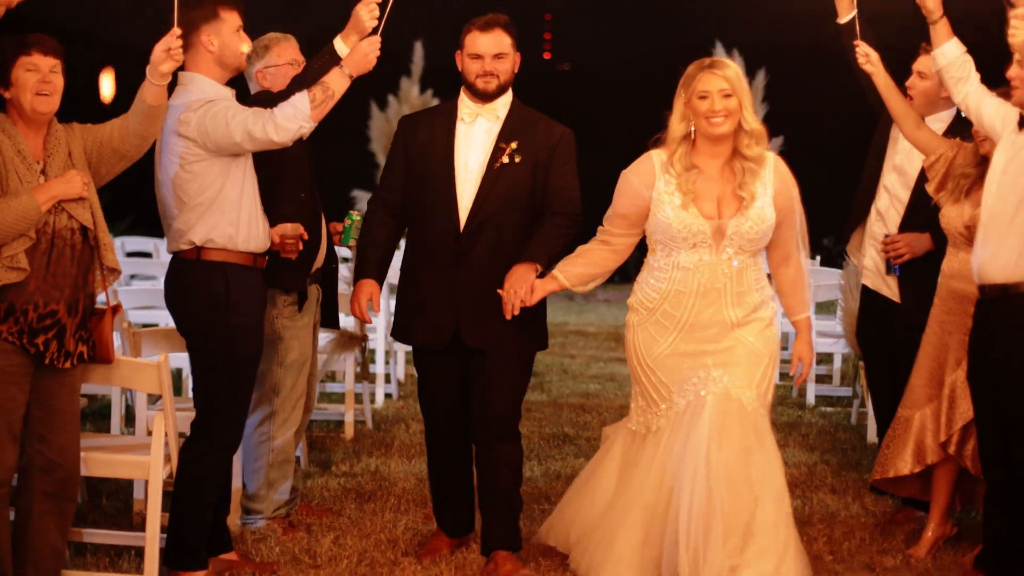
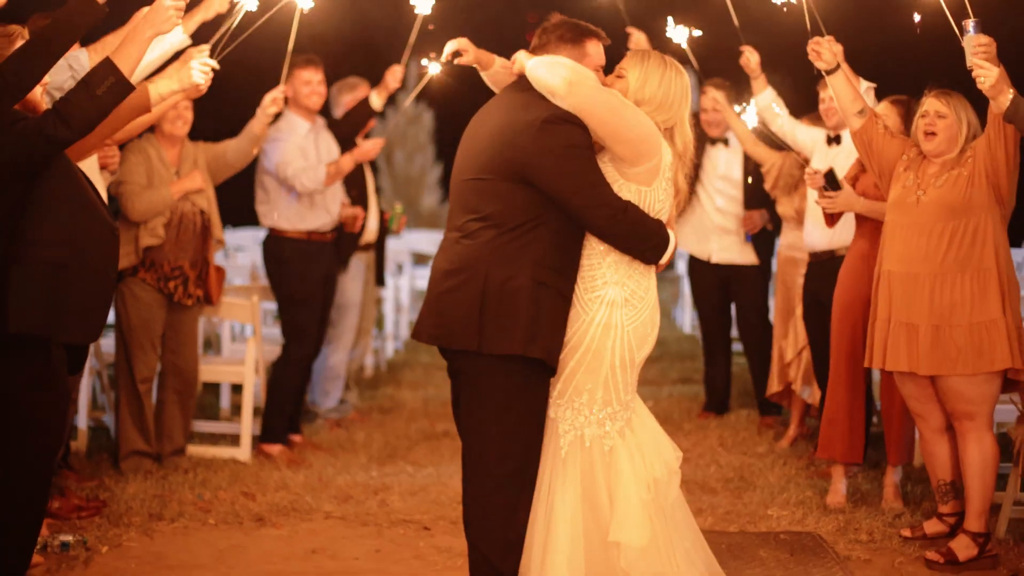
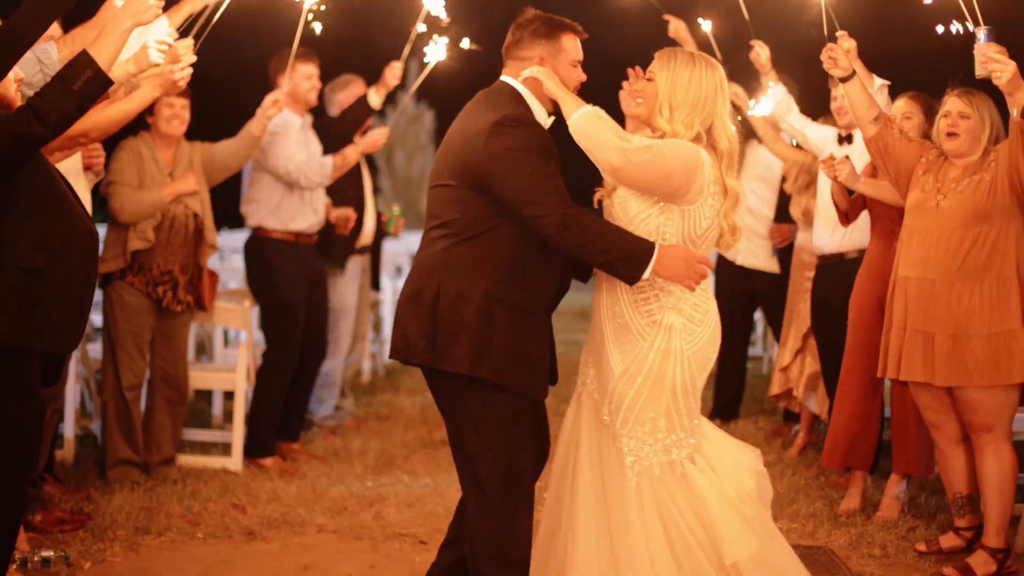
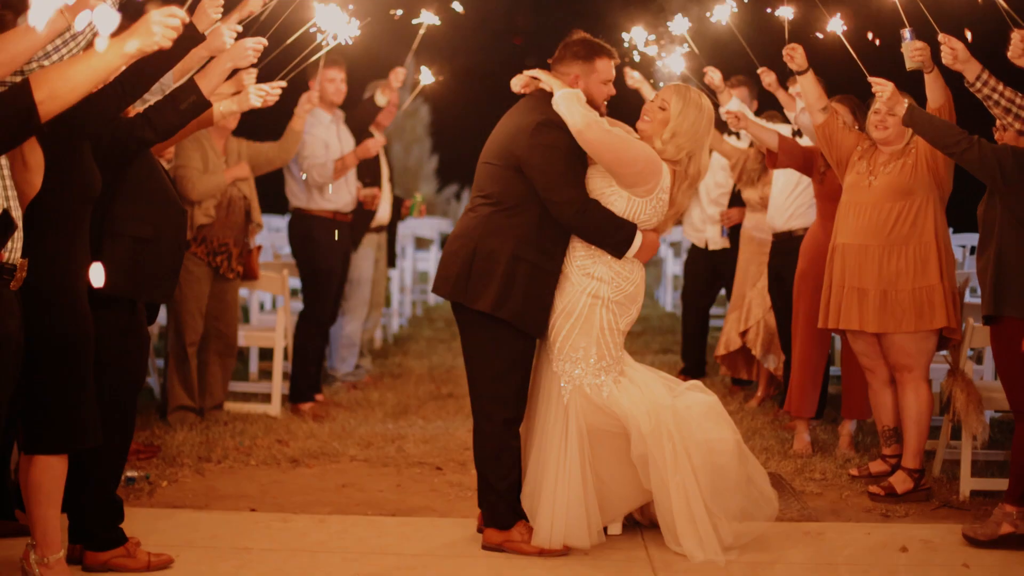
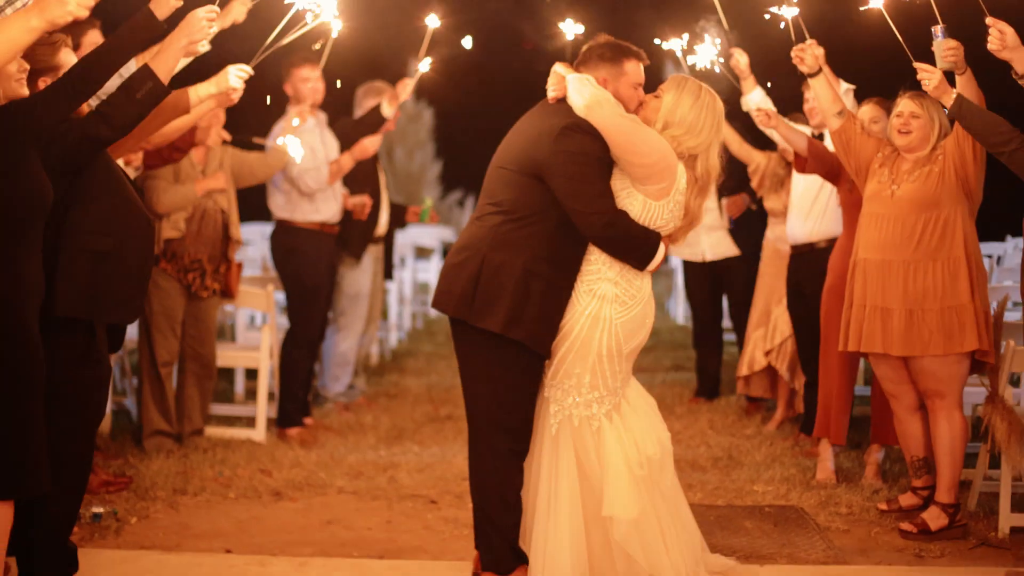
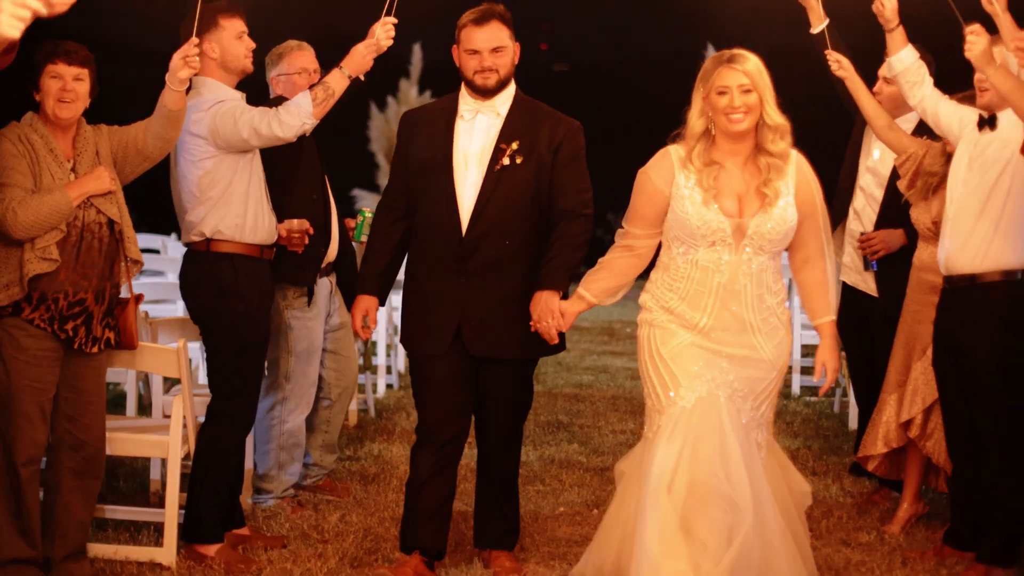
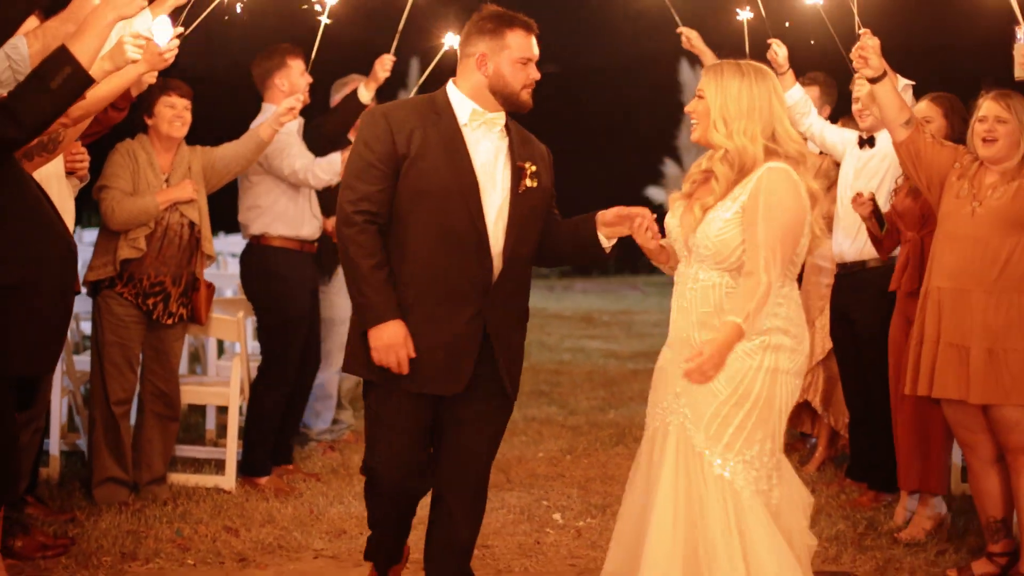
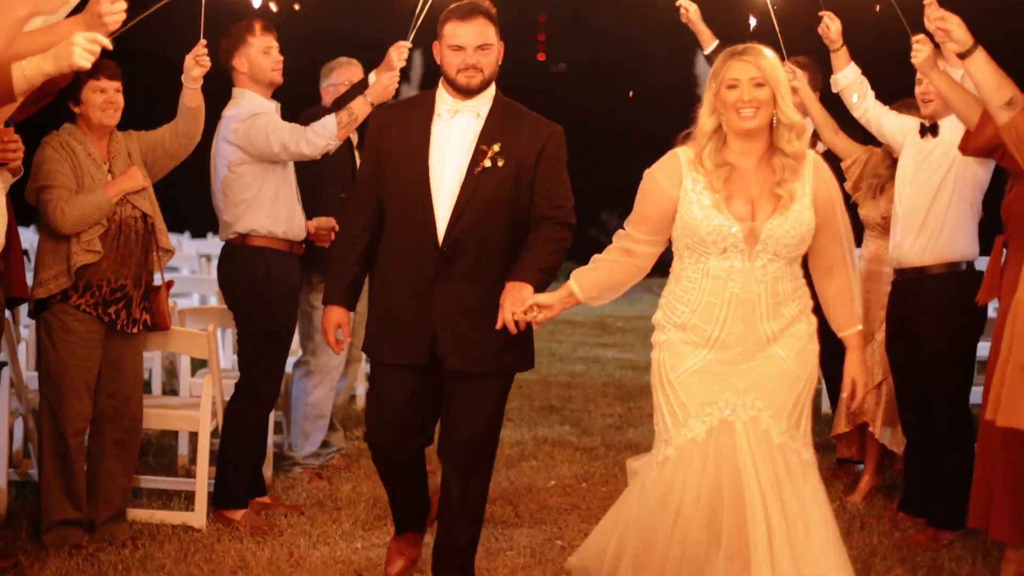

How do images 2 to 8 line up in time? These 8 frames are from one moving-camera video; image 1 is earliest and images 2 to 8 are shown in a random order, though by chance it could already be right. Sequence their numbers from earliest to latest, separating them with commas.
6, 8, 7, 3, 2, 5, 4
